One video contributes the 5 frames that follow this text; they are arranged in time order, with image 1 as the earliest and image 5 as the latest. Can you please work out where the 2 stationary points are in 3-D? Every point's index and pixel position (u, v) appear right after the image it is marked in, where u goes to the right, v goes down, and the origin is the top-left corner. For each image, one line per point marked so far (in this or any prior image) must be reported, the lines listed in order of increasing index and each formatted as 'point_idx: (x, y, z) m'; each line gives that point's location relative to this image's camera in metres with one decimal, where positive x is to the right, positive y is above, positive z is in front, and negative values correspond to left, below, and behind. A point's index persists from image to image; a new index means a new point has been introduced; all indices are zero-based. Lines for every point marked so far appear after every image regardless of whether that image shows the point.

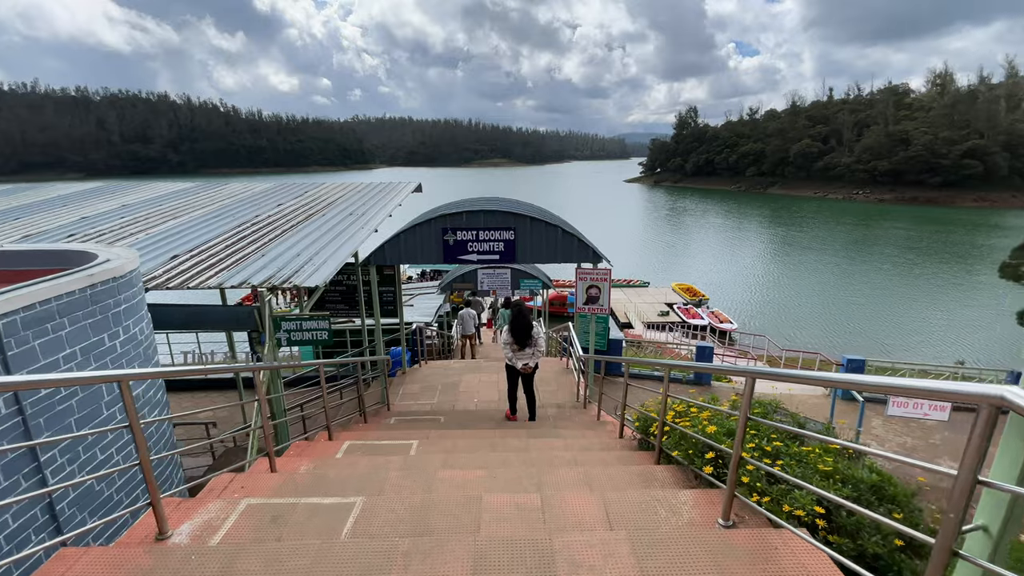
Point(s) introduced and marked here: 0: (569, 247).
0: (+0.7, +0.5, +5.7) m
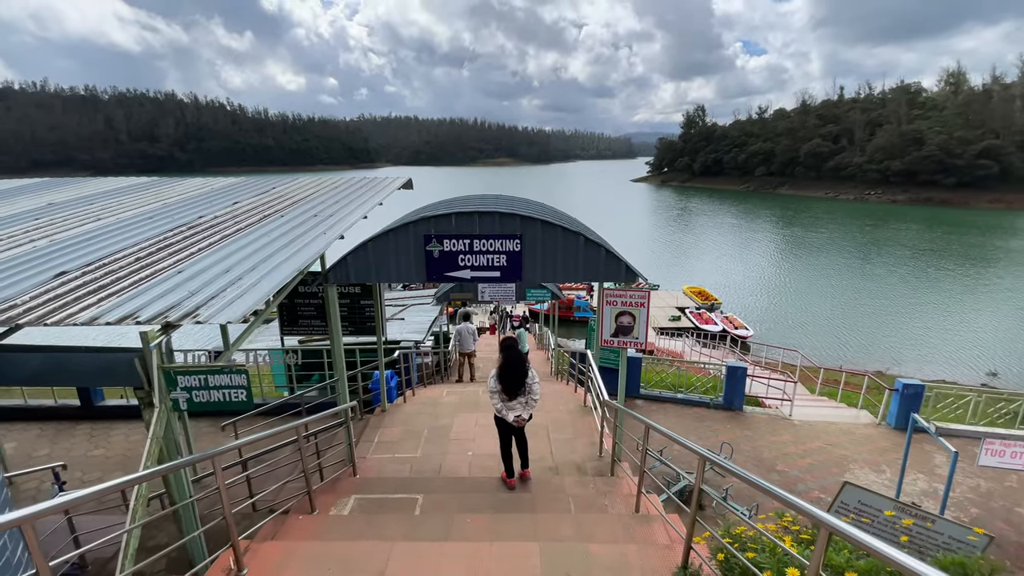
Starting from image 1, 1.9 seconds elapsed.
0: (+0.8, +0.2, +4.3) m
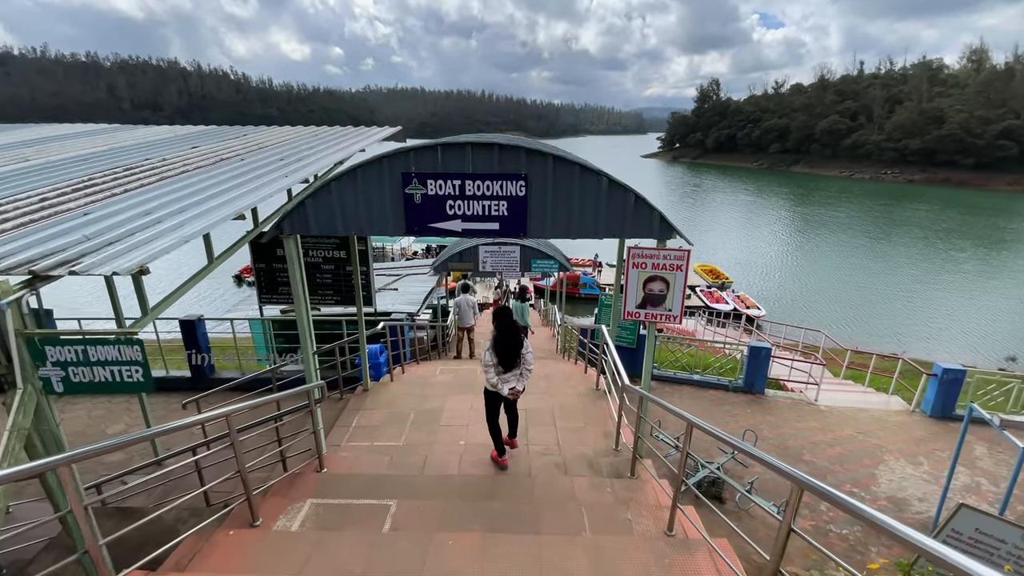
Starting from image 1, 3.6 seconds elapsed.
0: (+0.8, +0.6, +3.4) m
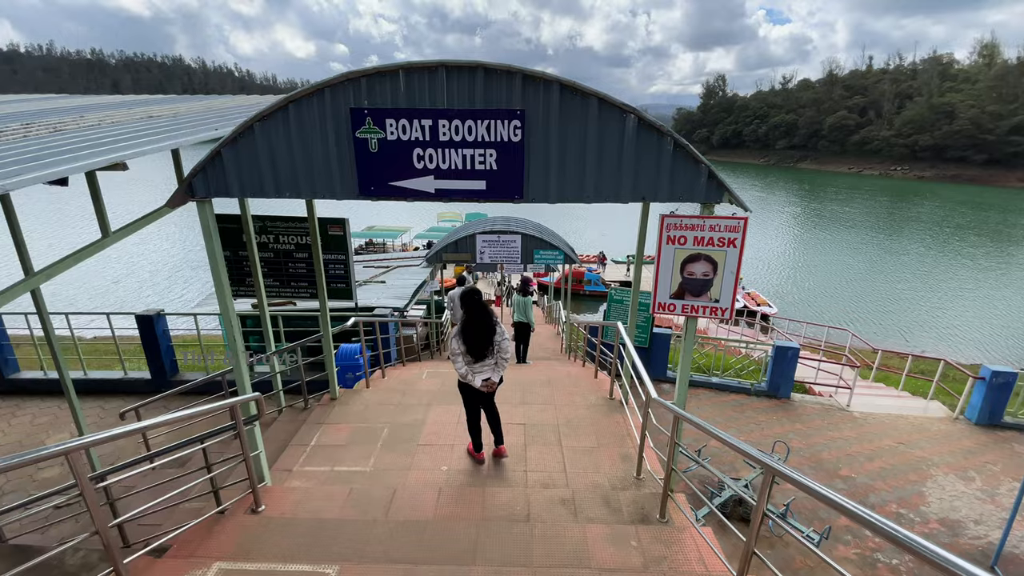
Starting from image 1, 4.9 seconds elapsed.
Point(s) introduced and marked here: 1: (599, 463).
0: (+0.7, +0.6, +2.4) m
1: (+0.6, -1.3, +3.6) m
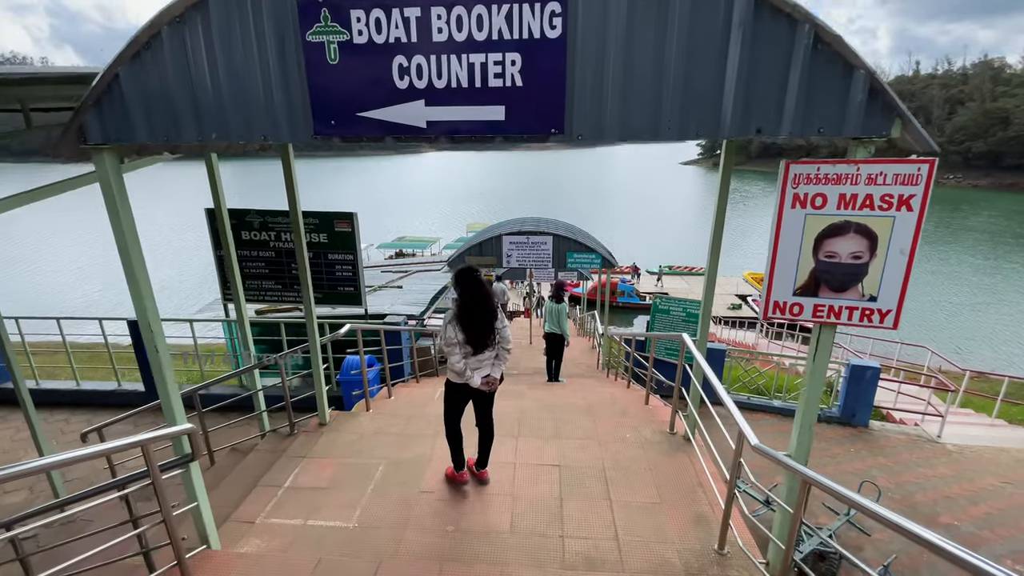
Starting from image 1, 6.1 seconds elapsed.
0: (+0.8, +0.7, +1.5) m
1: (+0.8, -1.3, +2.6) m
